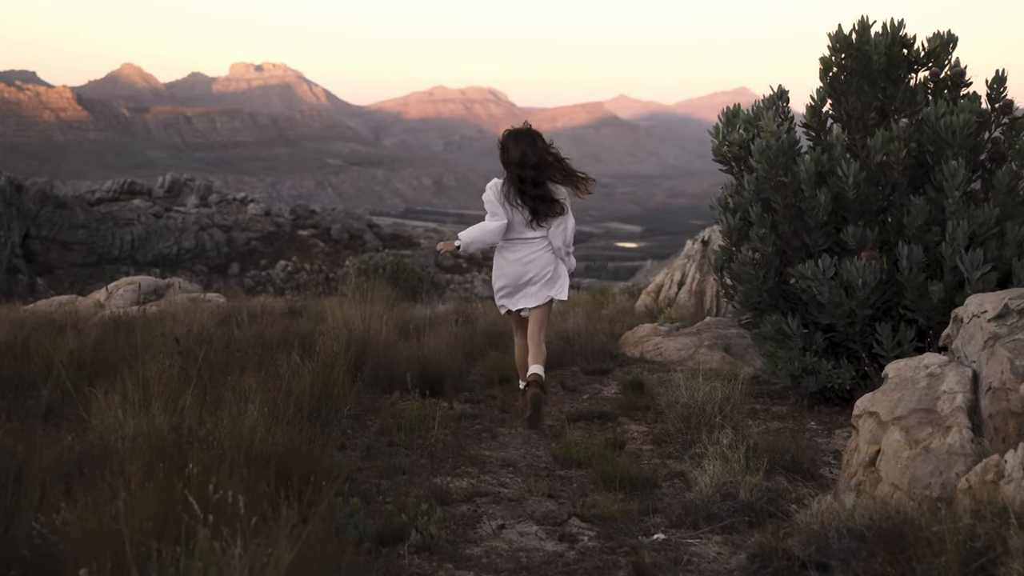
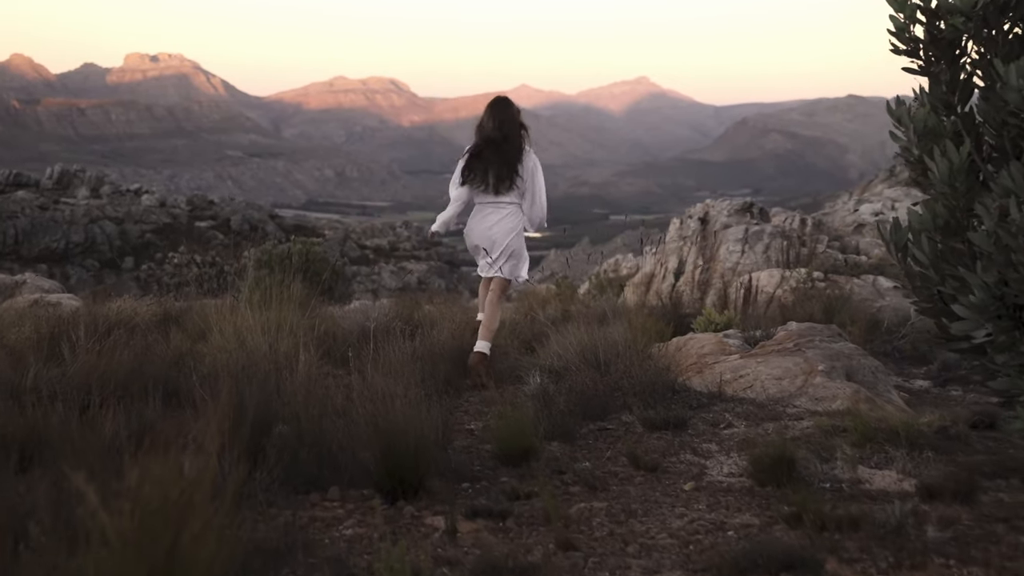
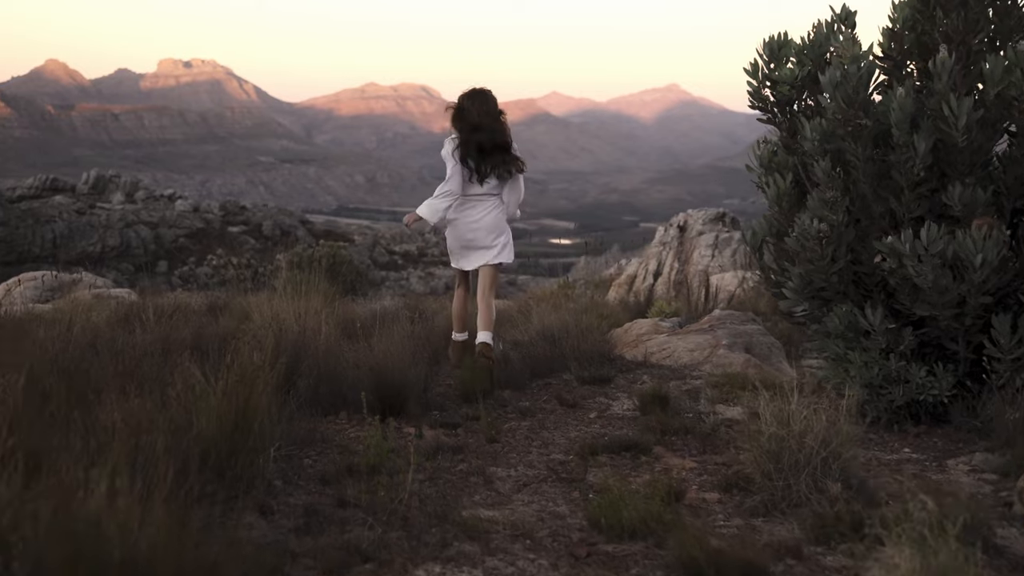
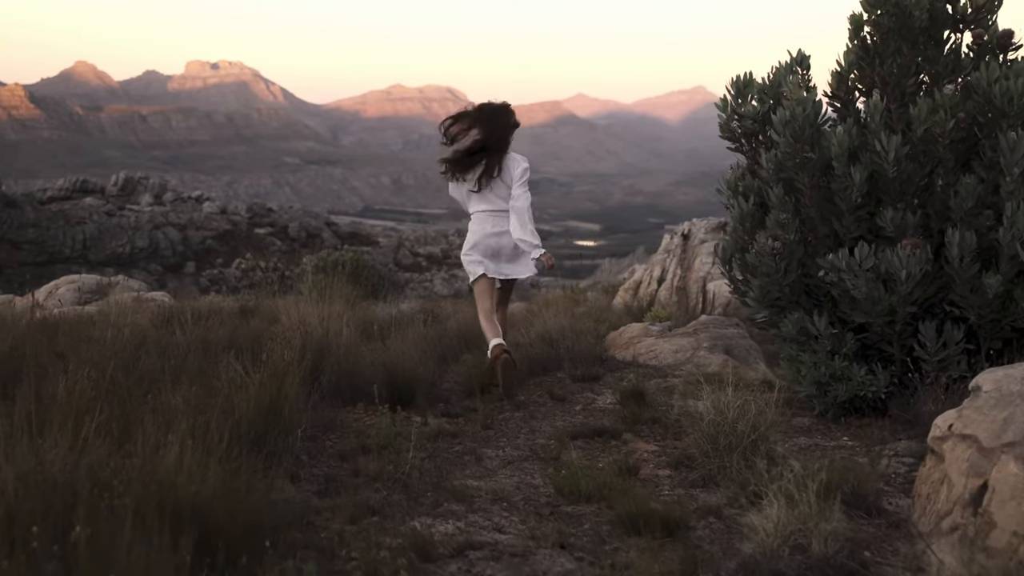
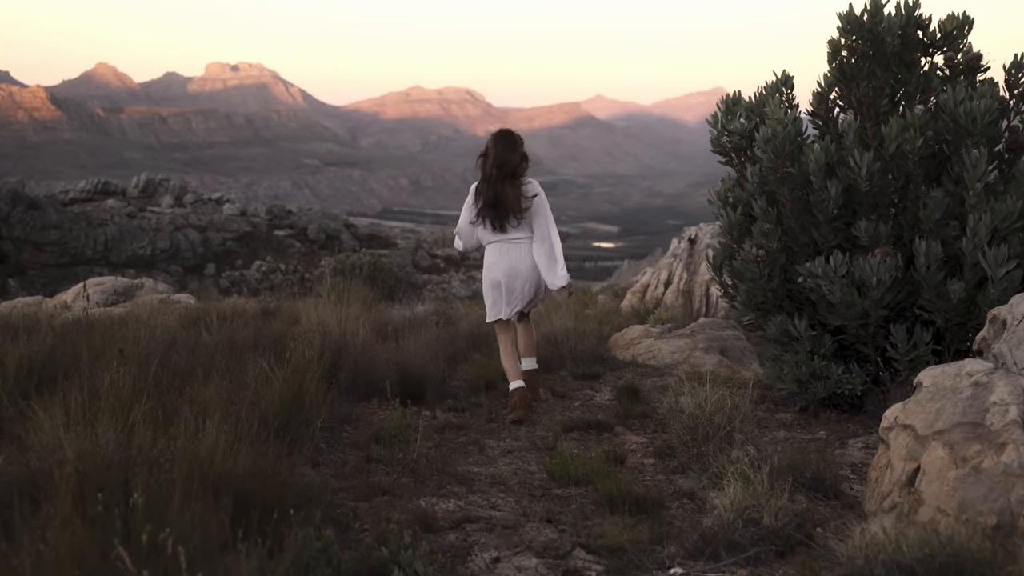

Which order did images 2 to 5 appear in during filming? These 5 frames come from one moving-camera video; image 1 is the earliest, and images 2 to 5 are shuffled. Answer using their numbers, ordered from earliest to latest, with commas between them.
5, 4, 3, 2
